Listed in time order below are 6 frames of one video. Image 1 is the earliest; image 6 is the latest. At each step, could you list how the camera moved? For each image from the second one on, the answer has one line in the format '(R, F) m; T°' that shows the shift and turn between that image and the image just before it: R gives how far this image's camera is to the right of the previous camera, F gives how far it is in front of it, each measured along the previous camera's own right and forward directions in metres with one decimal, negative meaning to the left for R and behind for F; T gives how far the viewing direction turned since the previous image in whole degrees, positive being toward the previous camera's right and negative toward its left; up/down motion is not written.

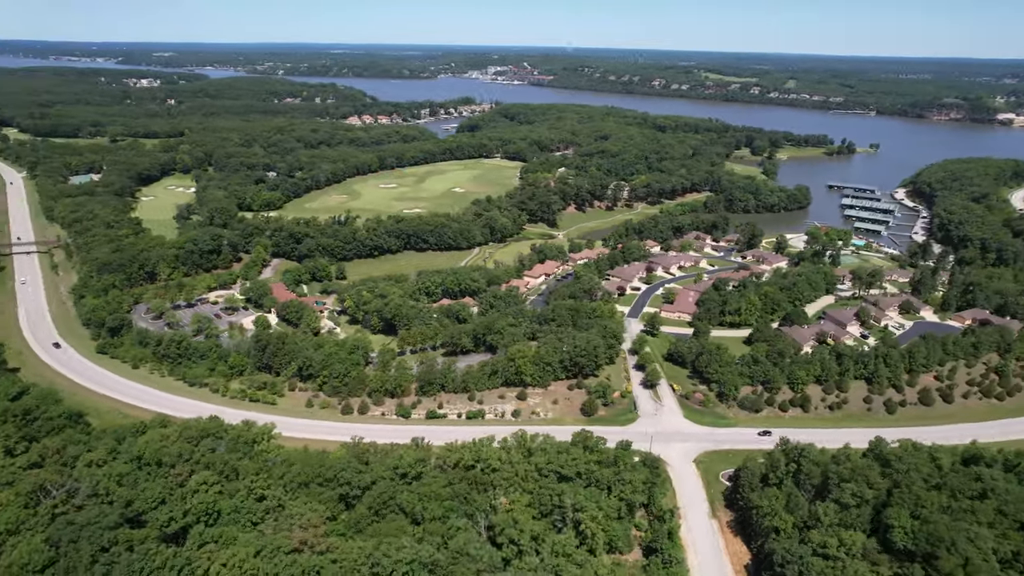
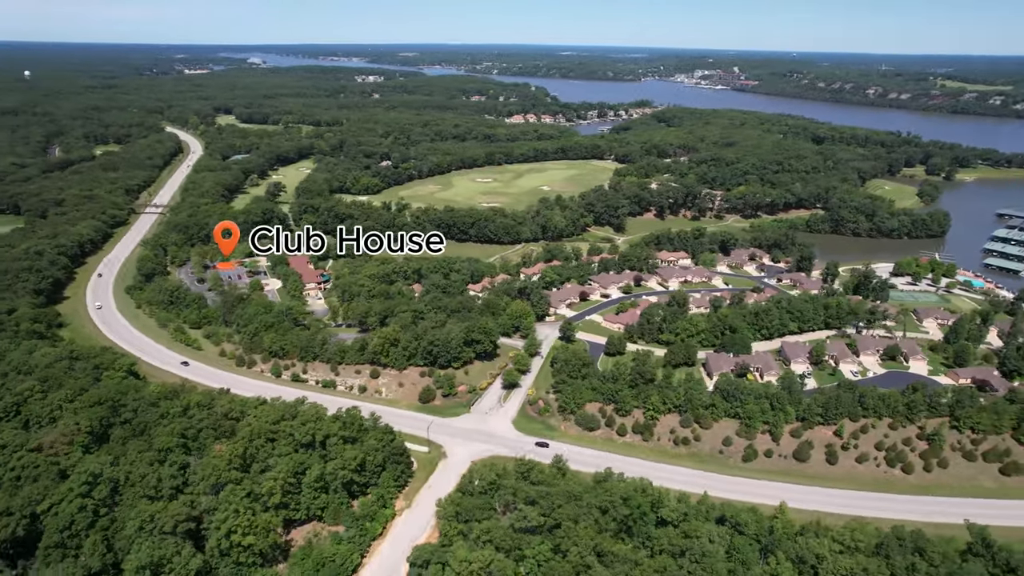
(+21.9, +2.6) m; -18°
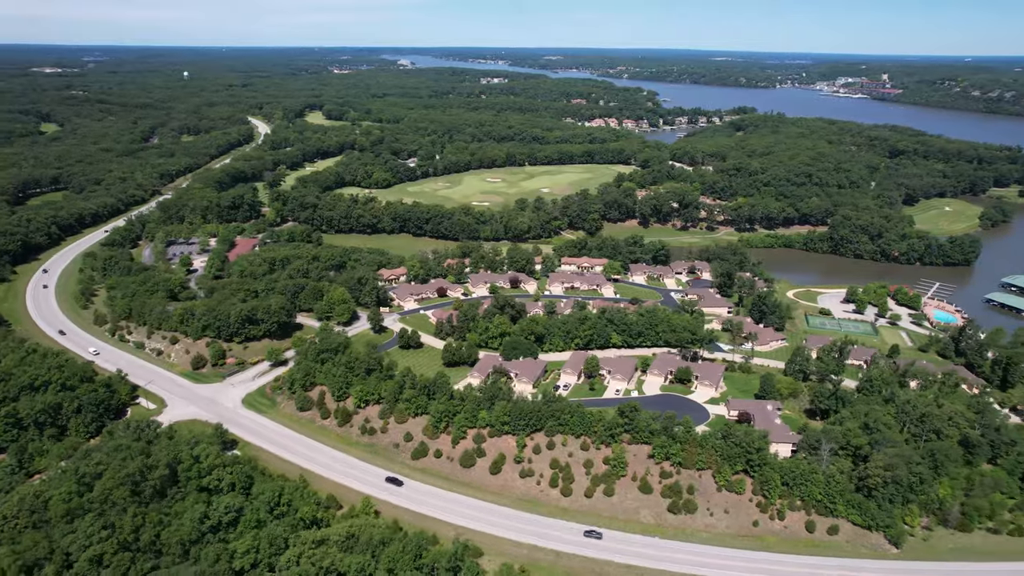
(+25.3, +1.9) m; -13°
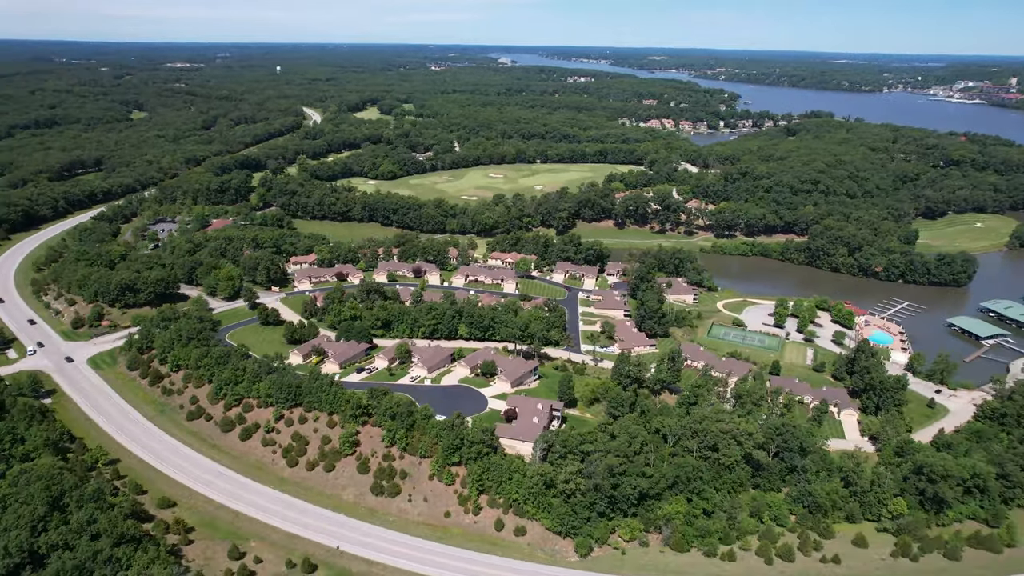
(+19.3, +0.6) m; -9°
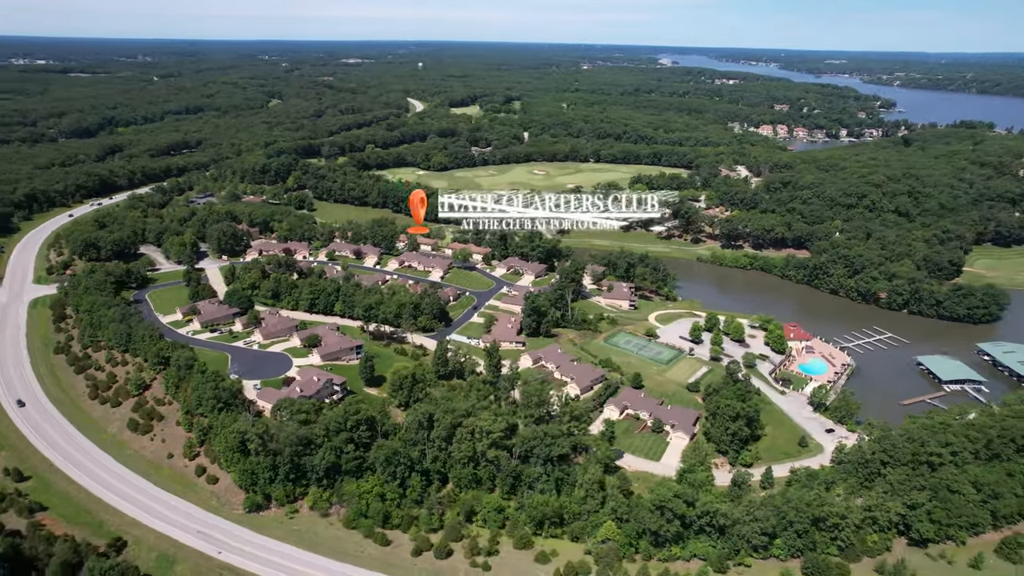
(+22.6, +1.8) m; -14°
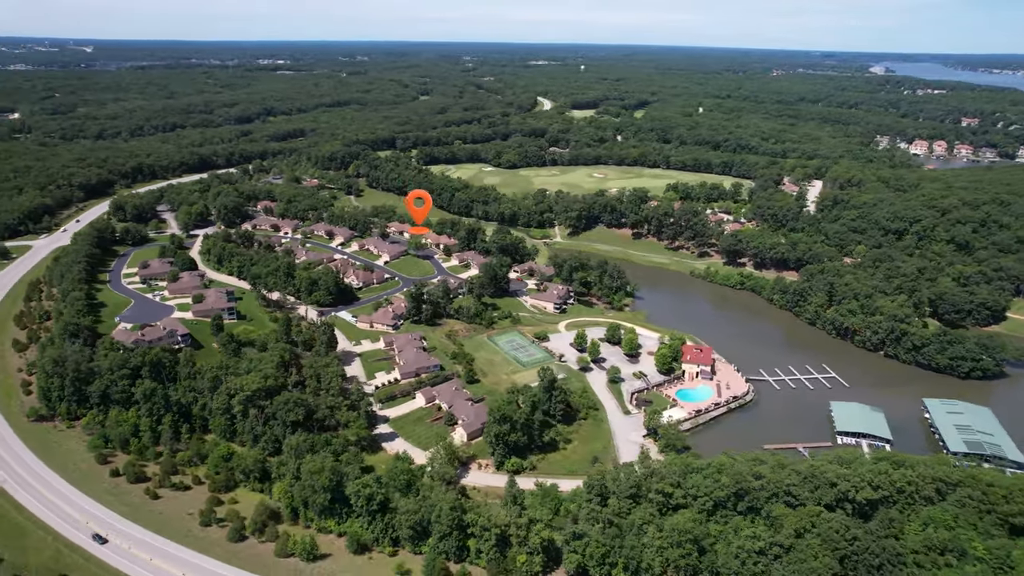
(+25.1, +2.5) m; -16°
